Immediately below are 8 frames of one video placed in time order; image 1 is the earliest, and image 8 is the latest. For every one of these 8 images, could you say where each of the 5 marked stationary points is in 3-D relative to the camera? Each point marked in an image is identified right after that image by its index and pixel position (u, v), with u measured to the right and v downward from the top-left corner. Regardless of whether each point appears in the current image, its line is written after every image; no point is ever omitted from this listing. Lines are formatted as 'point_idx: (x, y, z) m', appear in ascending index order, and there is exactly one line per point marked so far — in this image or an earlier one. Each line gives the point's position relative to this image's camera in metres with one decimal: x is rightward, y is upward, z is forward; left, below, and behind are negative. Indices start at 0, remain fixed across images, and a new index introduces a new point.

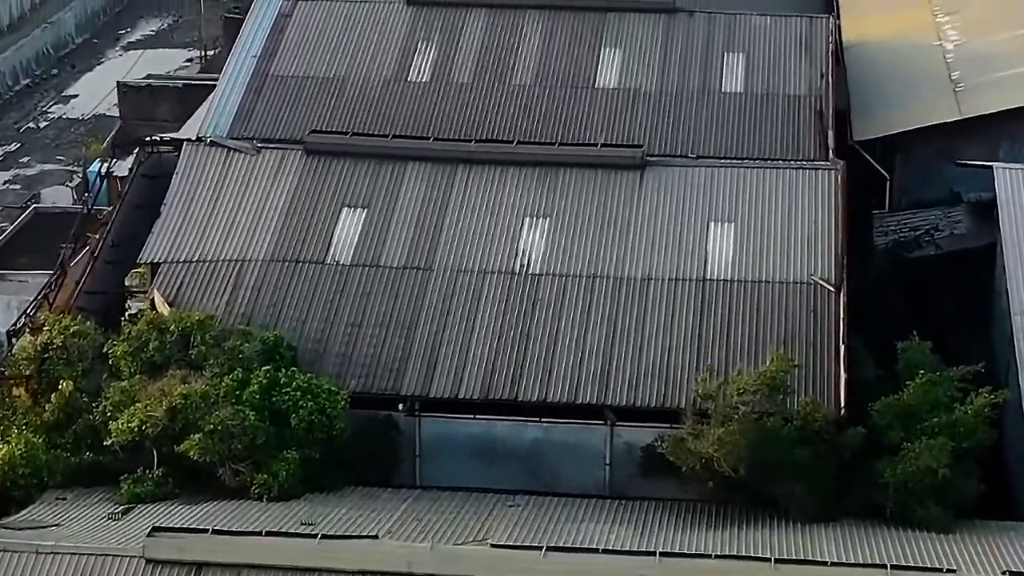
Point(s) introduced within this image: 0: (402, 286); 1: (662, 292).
0: (-1.0, 0.0, +19.8) m
1: (+1.4, 0.0, +19.6) m
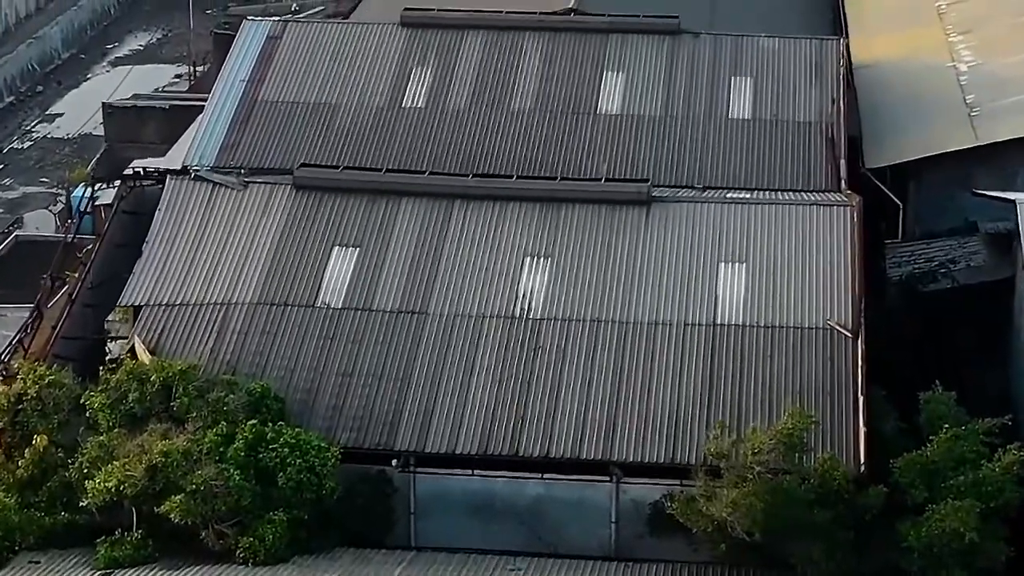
0: (-1.0, -0.4, +18.8) m
1: (+1.4, -0.4, +18.6) m
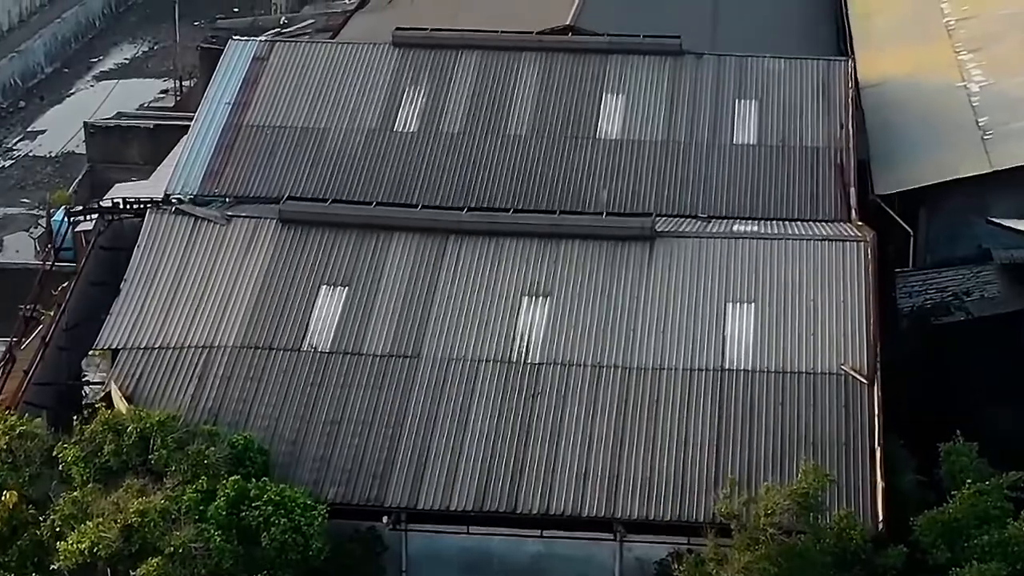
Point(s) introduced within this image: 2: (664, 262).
0: (-1.0, -0.8, +17.8) m
1: (+1.3, -0.8, +17.6) m
2: (+1.4, +0.2, +19.2) m
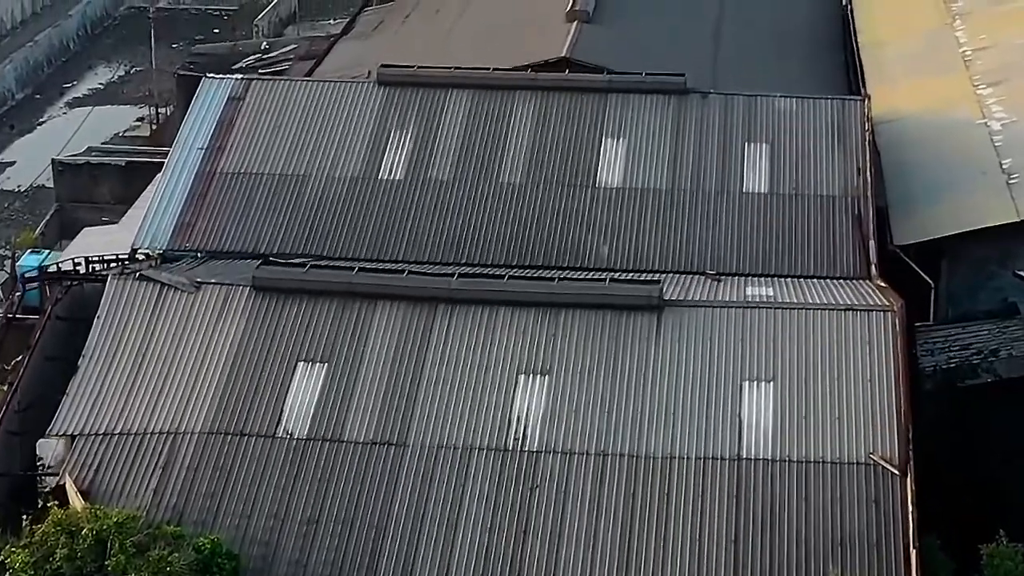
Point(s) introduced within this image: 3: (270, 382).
0: (-1.1, -1.4, +16.2) m
1: (+1.3, -1.4, +16.0) m
2: (+1.3, -0.4, +17.6) m
3: (-1.9, -0.8, +17.2) m
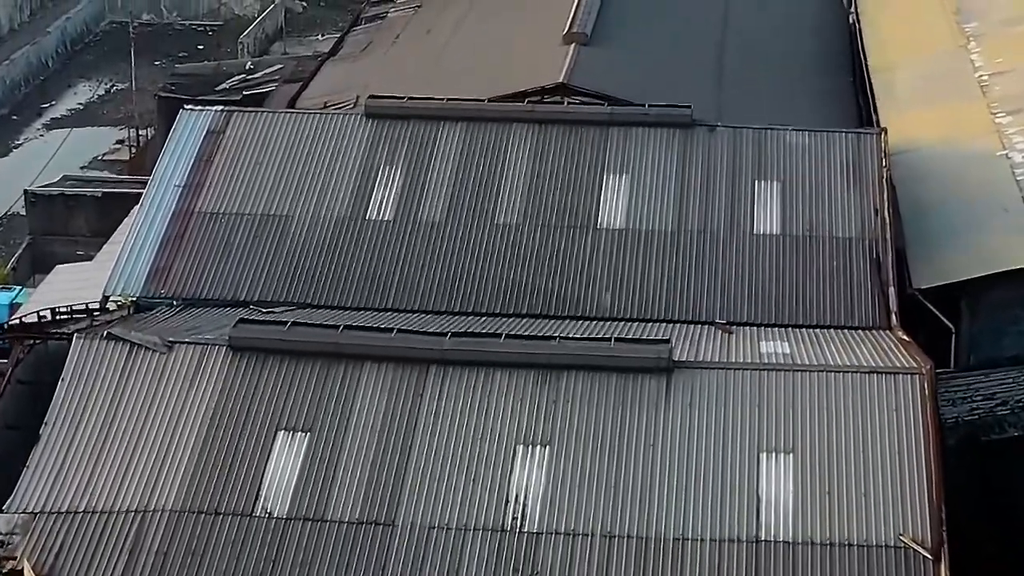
0: (-1.1, -1.8, +14.9) m
1: (+1.3, -1.9, +14.7) m
2: (+1.3, -0.9, +16.3) m
3: (-2.0, -1.2, +15.8) m
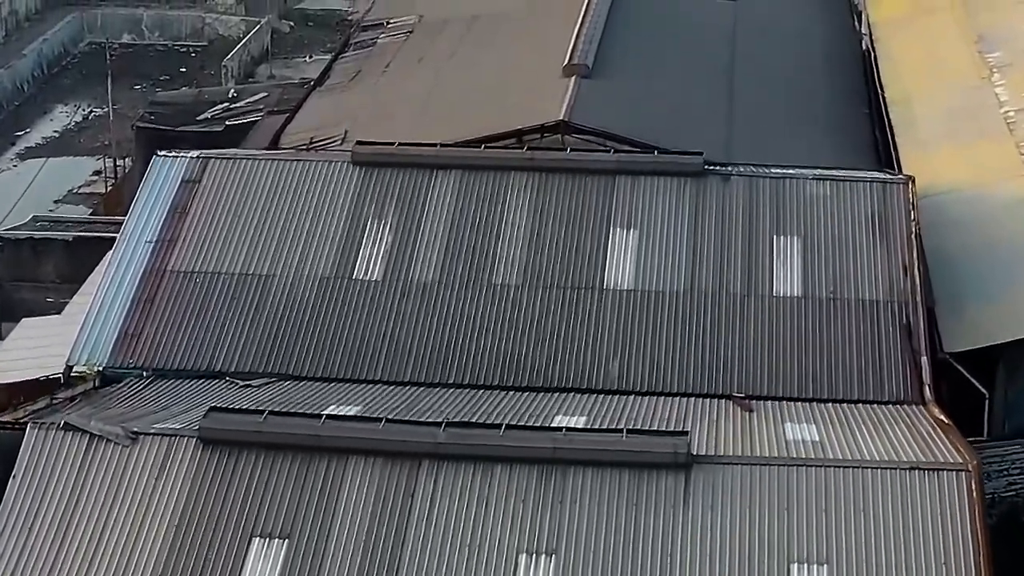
0: (-1.1, -2.4, +13.2) m
1: (+1.3, -2.5, +13.0) m
2: (+1.3, -1.5, +14.6) m
3: (-1.9, -1.8, +14.2) m
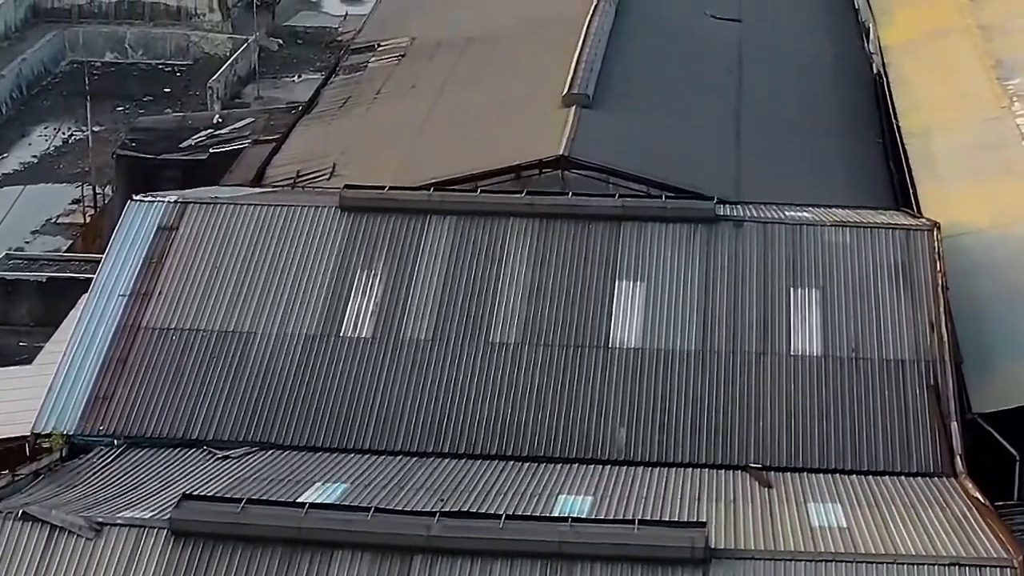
0: (-1.1, -3.0, +11.9) m
1: (+1.3, -3.0, +11.7) m
2: (+1.3, -2.0, +13.3) m
3: (-1.9, -2.3, +12.9) m
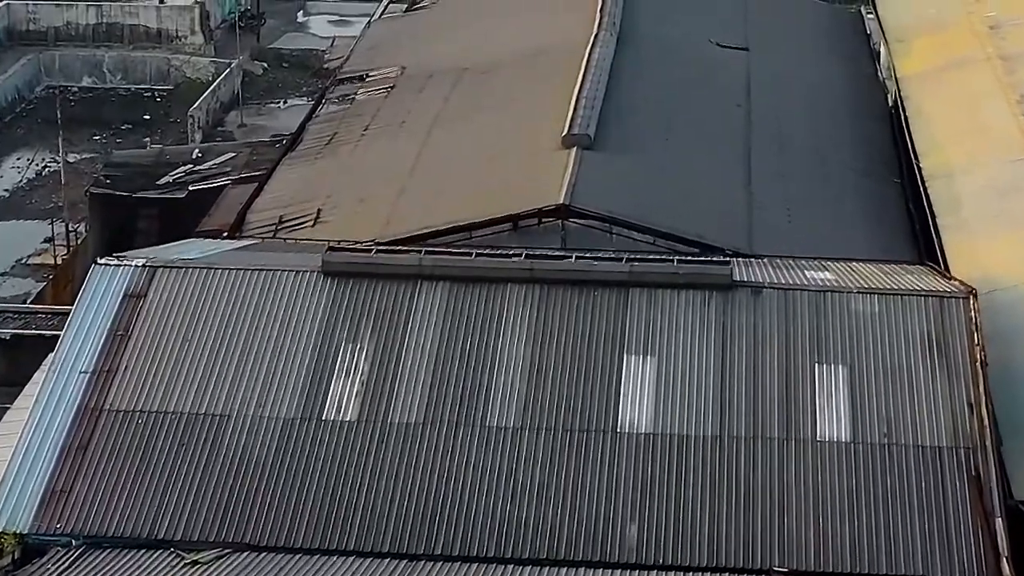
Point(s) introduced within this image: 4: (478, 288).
0: (-1.0, -3.6, +10.3) m
1: (+1.4, -3.6, +10.1) m
2: (+1.3, -2.6, +11.7) m
3: (-1.9, -3.0, +11.2) m
4: (-0.3, 0.0, +18.2) m
